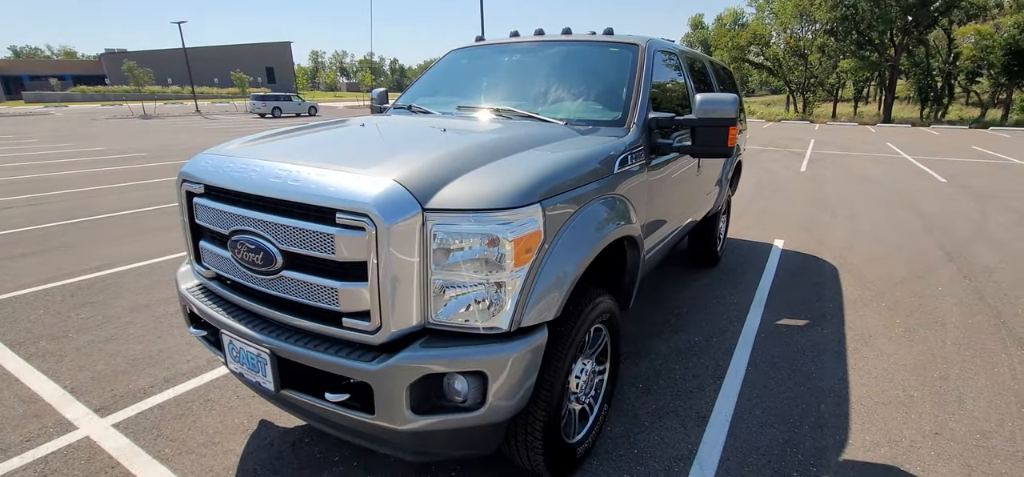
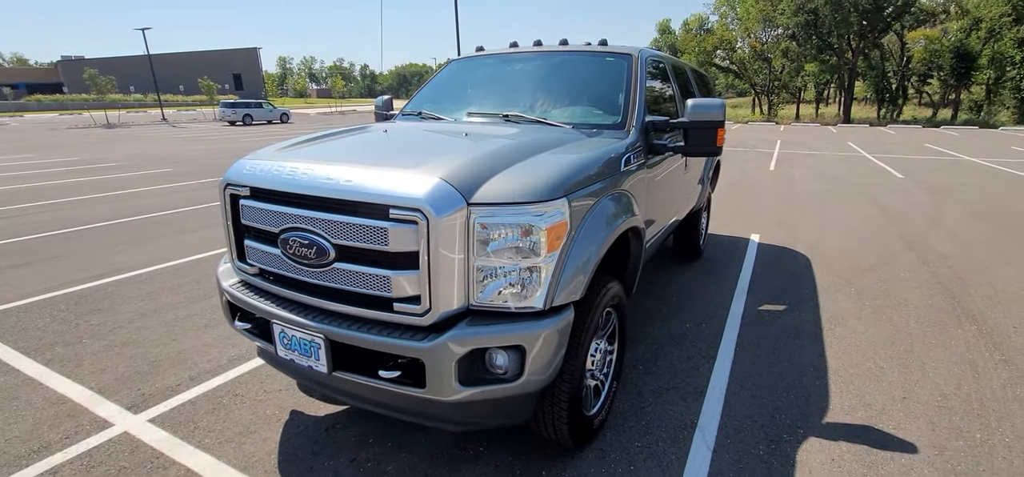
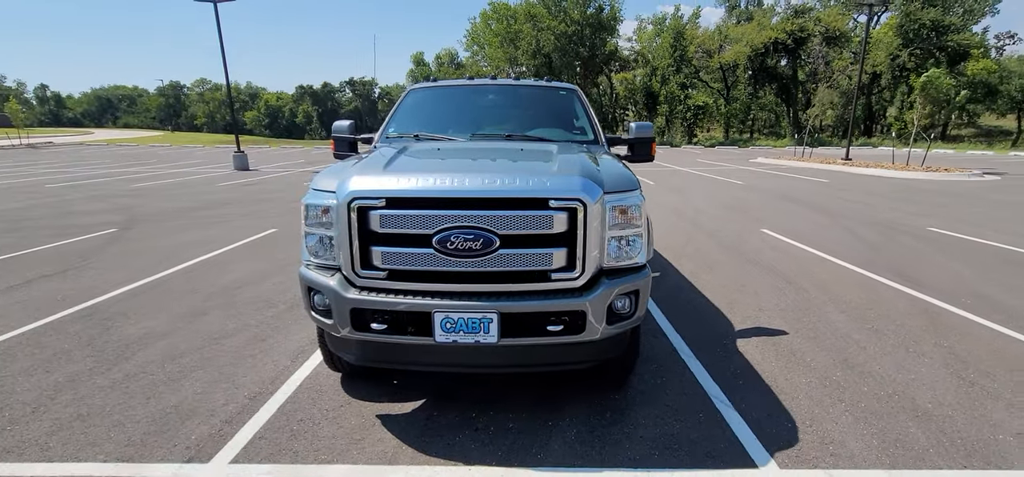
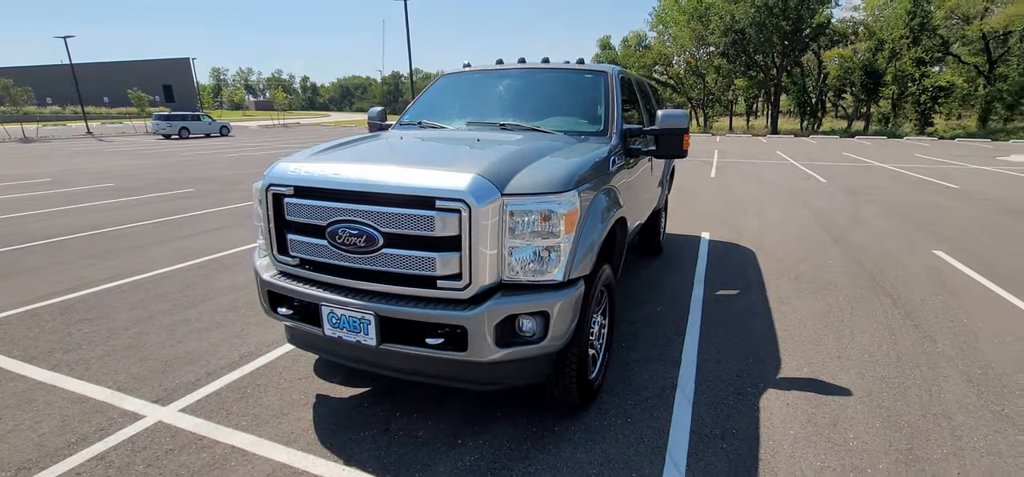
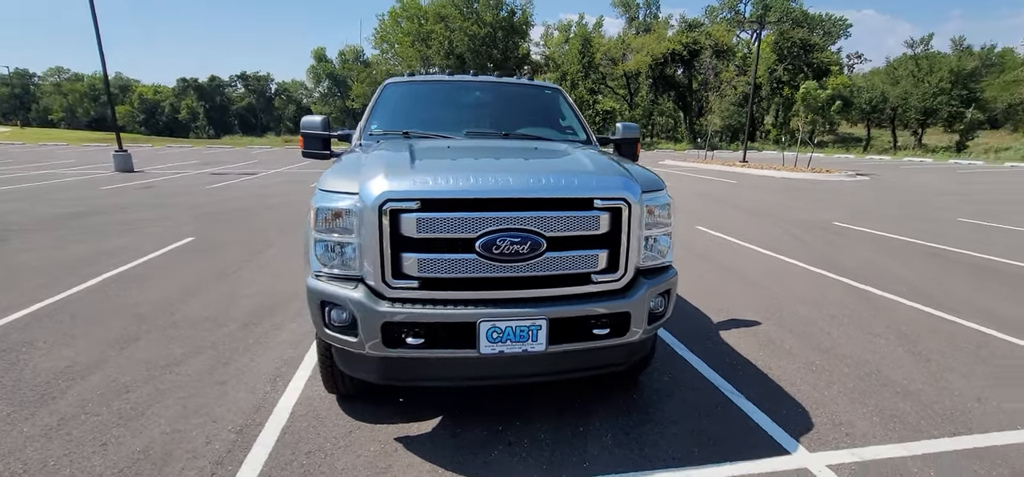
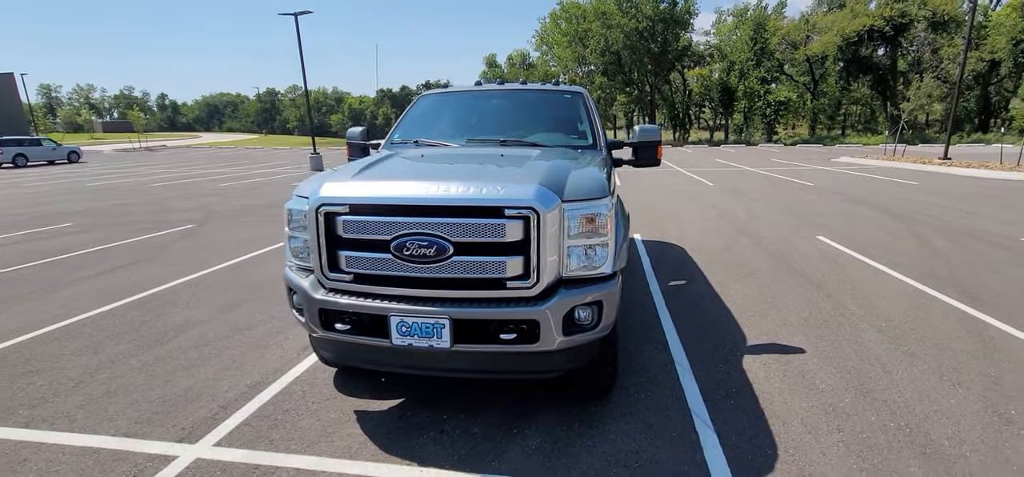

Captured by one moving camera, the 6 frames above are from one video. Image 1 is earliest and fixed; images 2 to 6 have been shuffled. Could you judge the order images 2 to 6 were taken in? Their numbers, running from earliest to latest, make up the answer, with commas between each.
2, 4, 6, 3, 5
